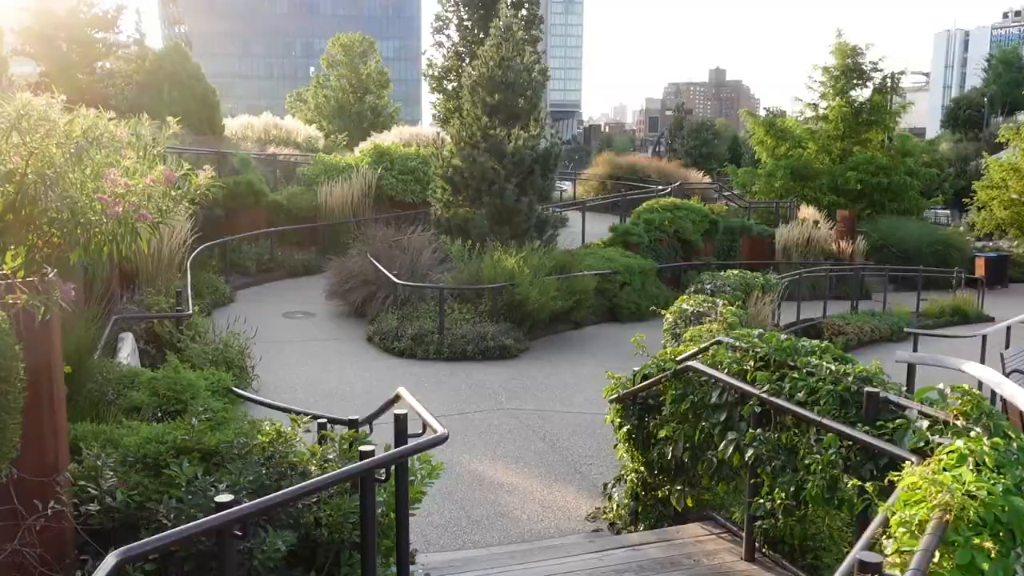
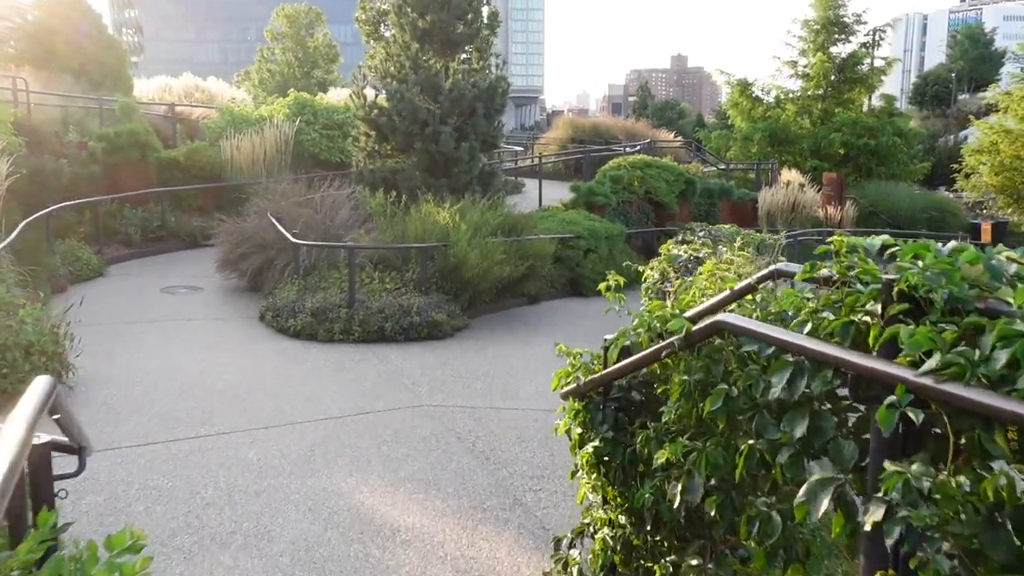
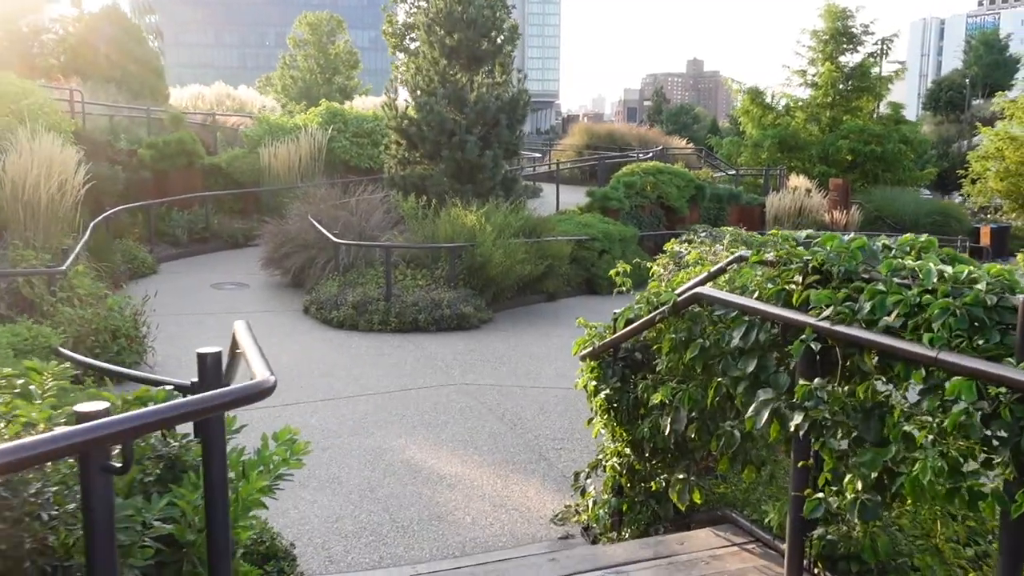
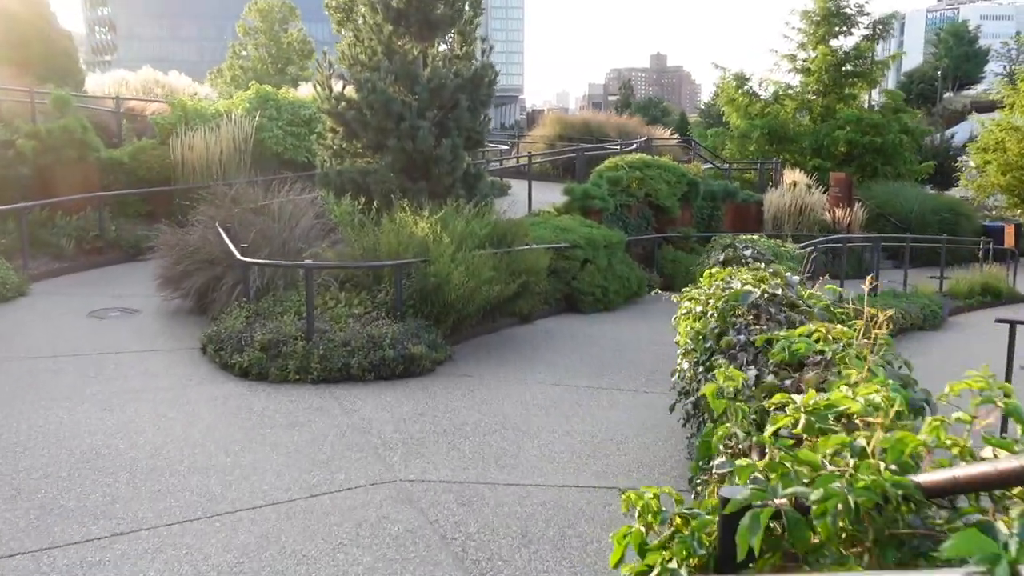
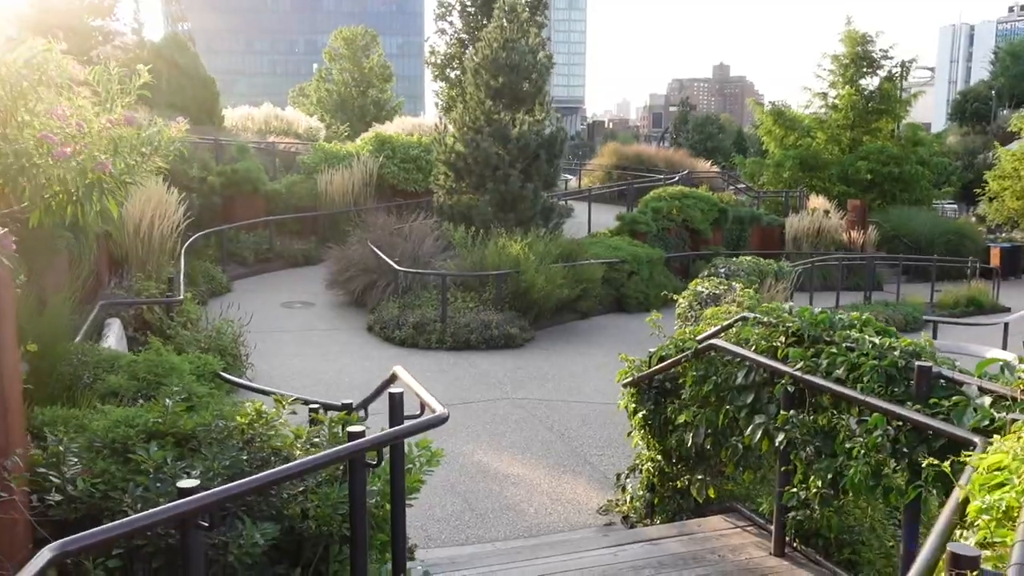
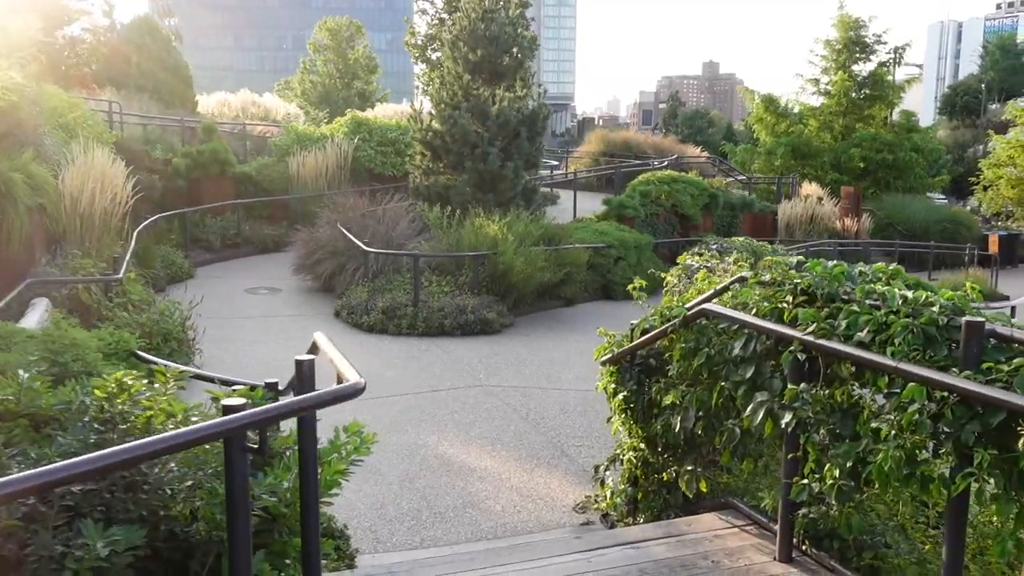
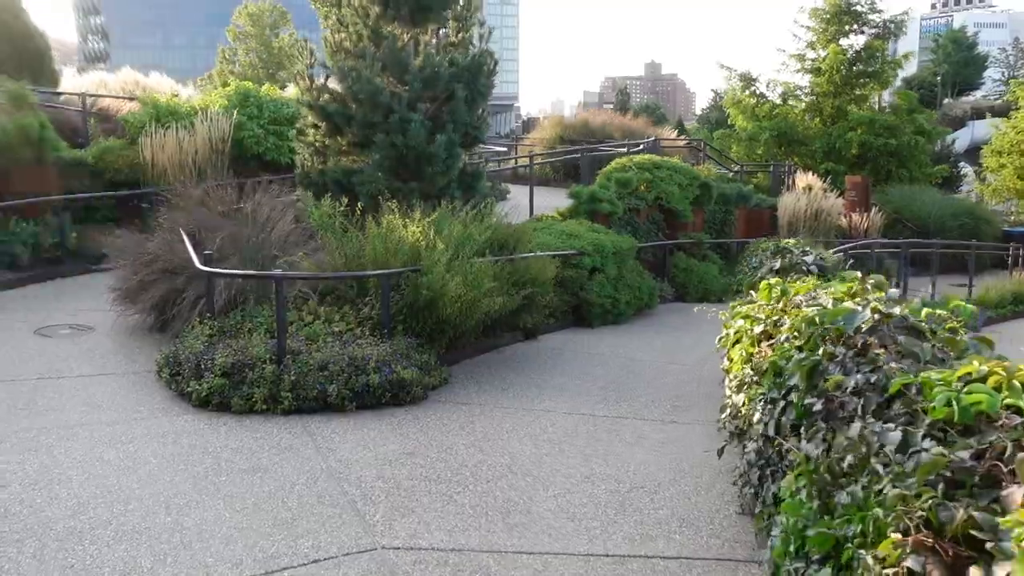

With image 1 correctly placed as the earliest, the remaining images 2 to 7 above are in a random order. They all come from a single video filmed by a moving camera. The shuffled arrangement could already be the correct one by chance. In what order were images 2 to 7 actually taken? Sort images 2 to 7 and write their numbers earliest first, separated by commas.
5, 6, 3, 2, 4, 7
